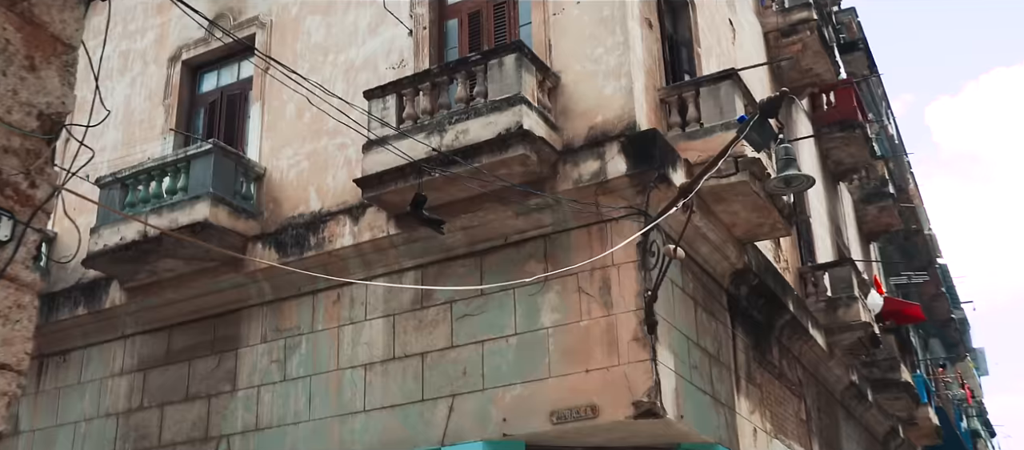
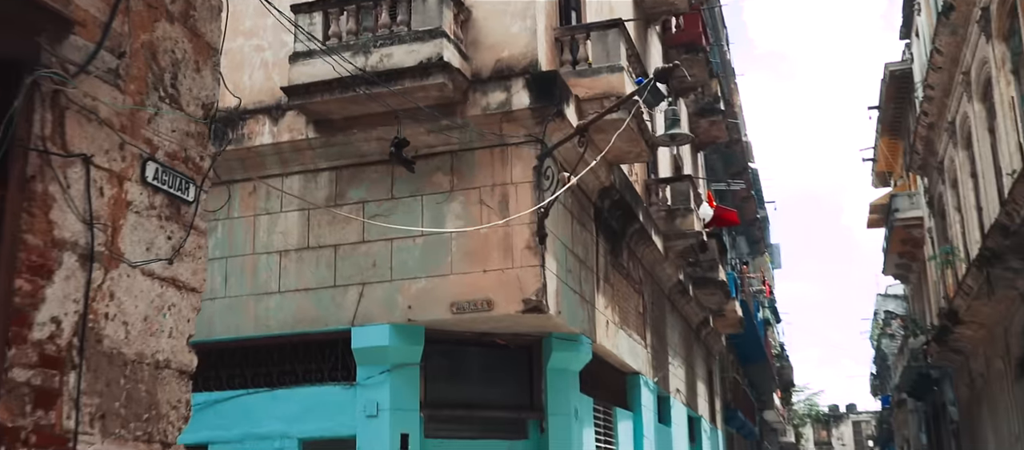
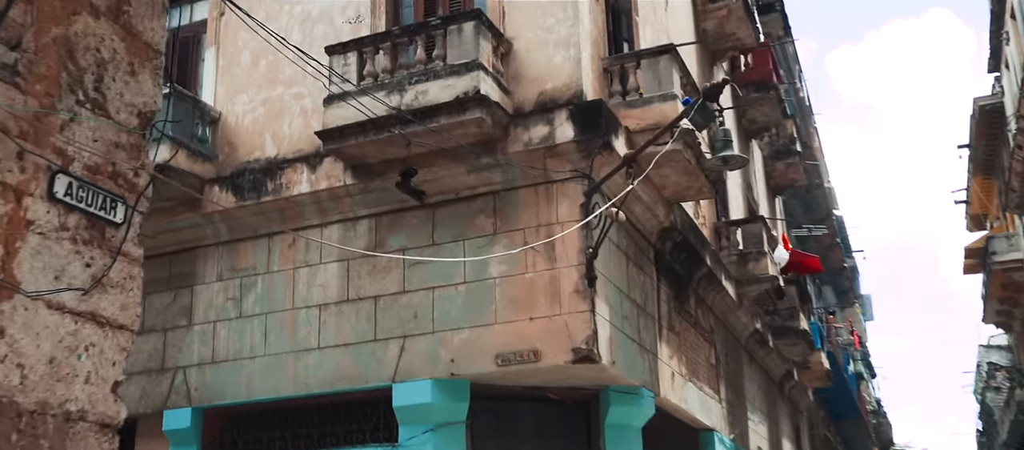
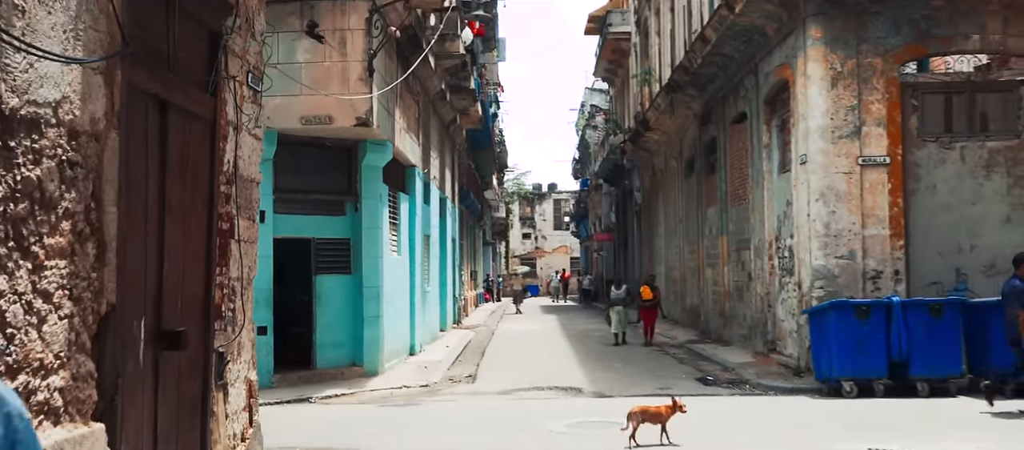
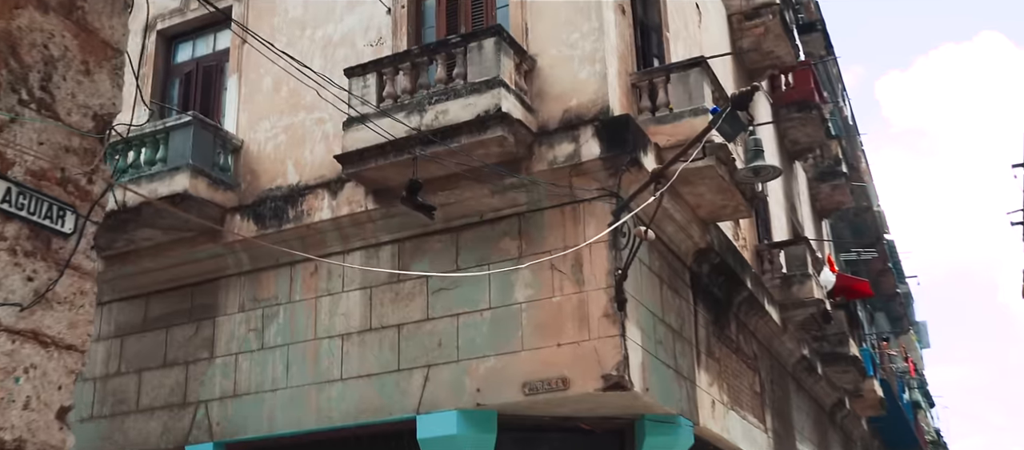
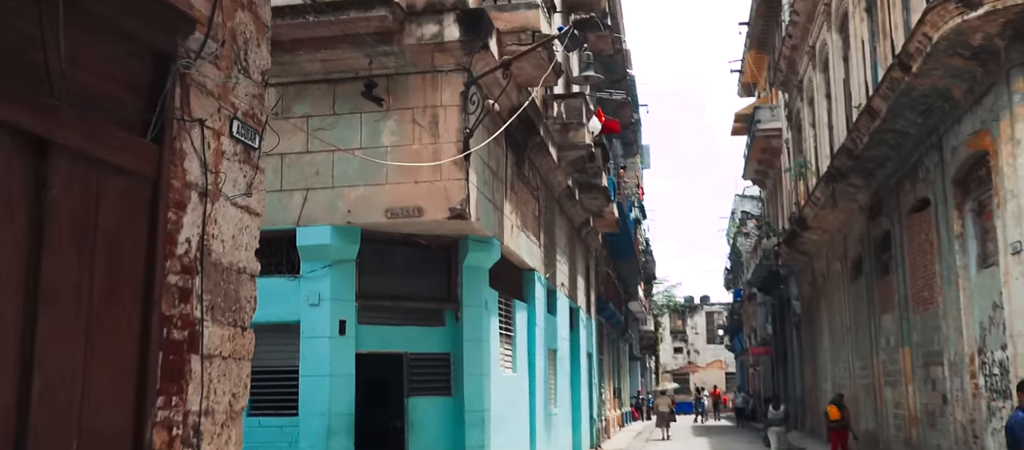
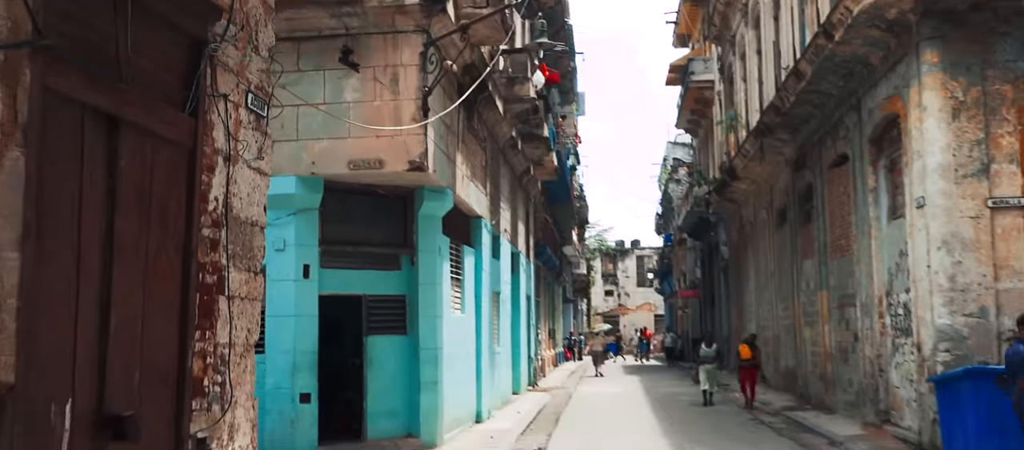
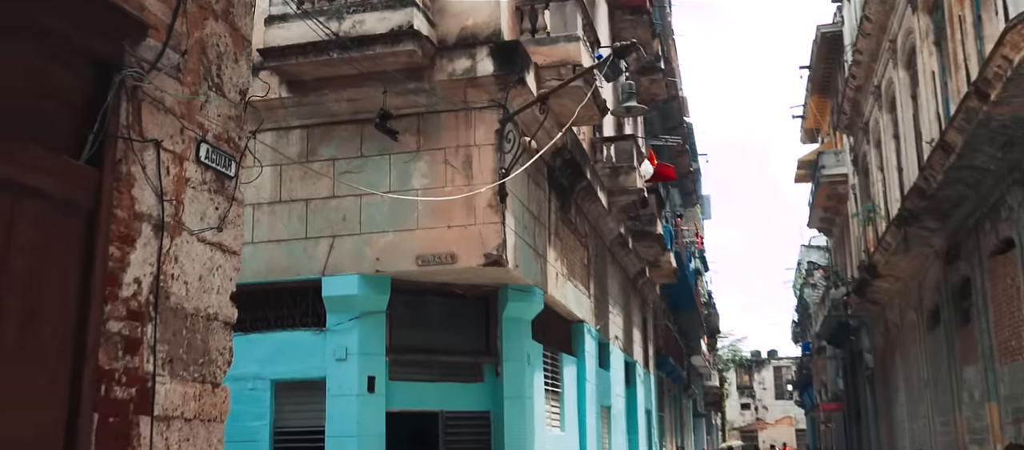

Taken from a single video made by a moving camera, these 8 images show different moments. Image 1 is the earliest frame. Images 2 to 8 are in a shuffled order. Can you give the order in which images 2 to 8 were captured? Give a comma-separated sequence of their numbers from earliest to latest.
5, 3, 2, 8, 6, 7, 4
